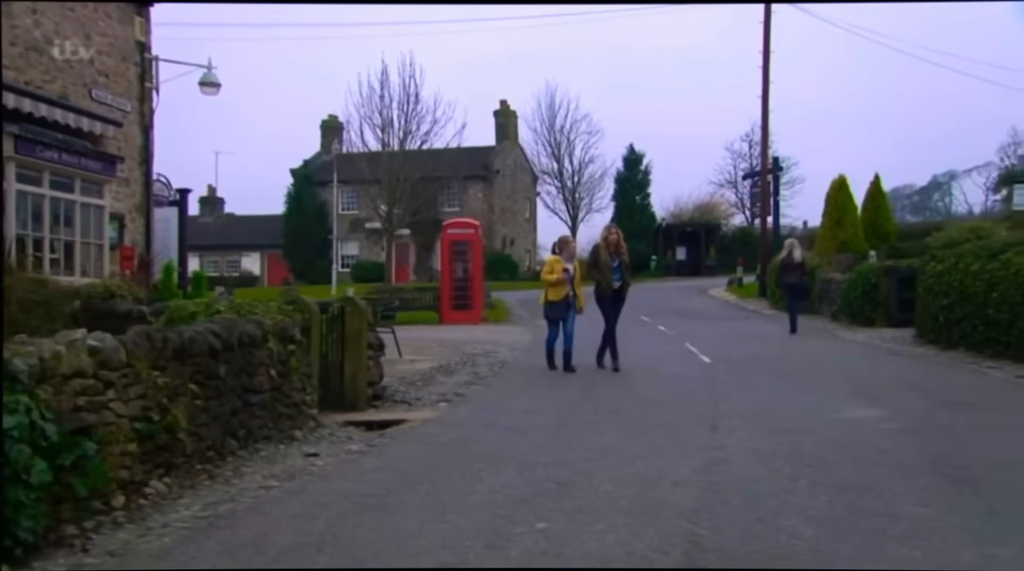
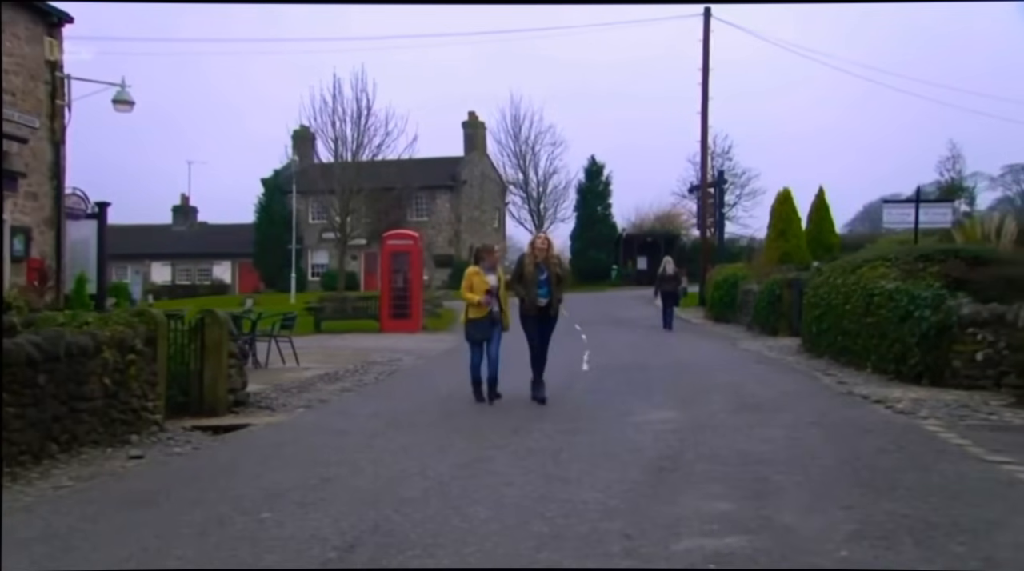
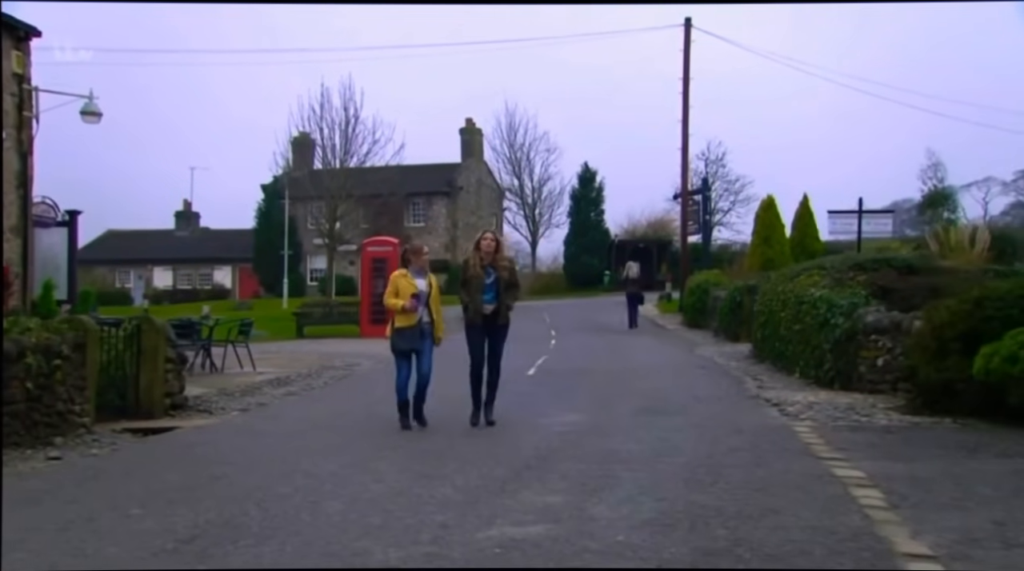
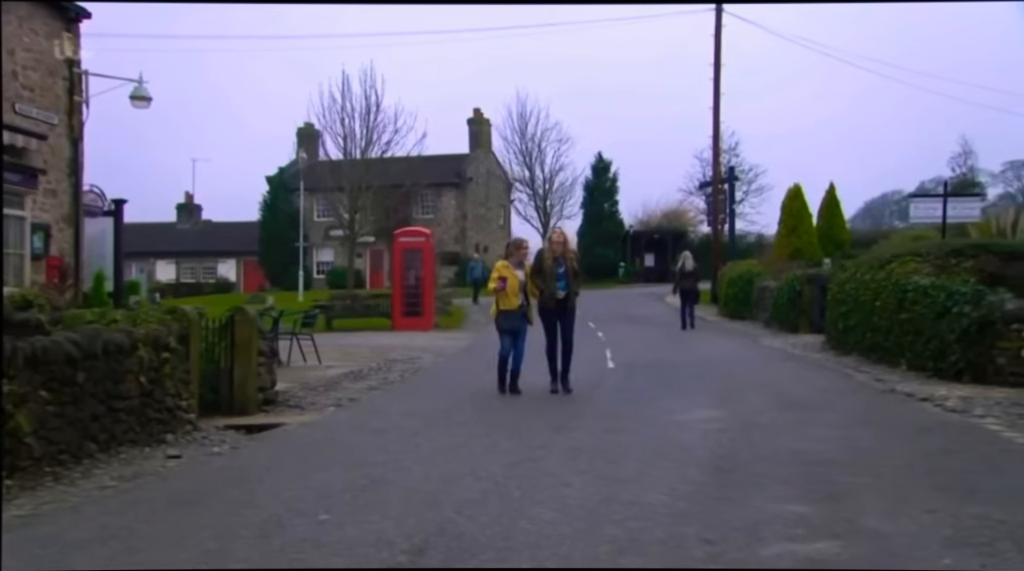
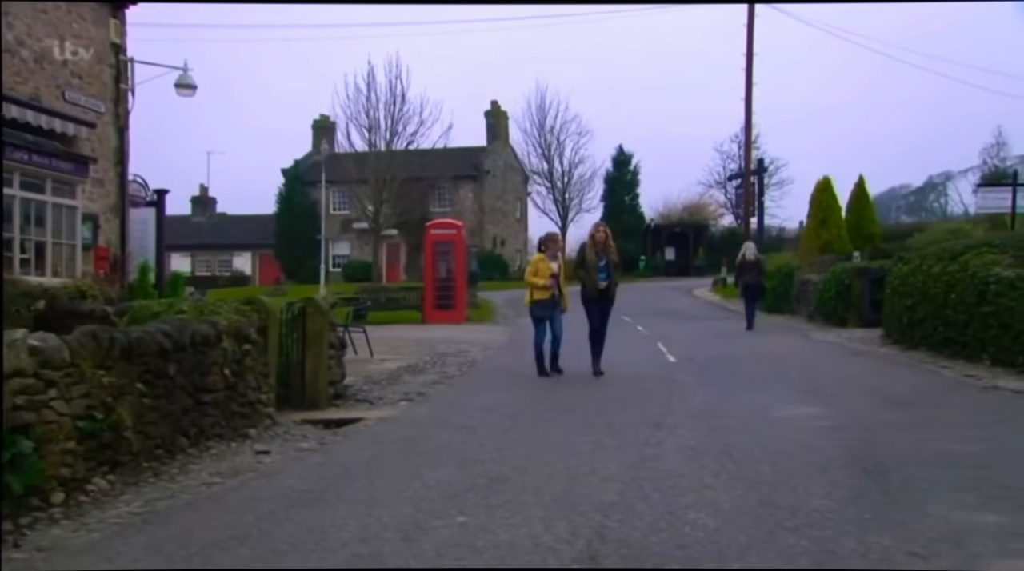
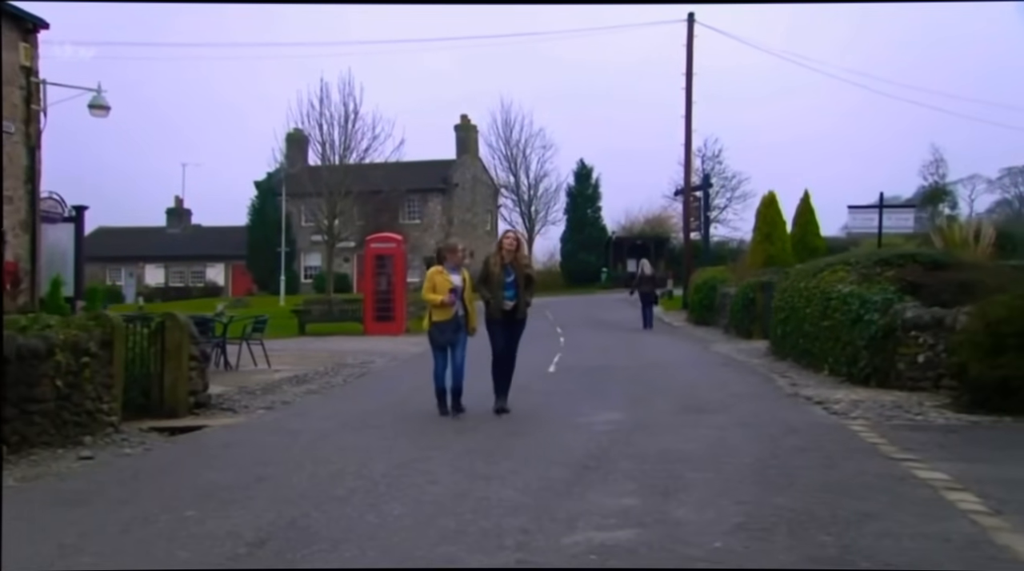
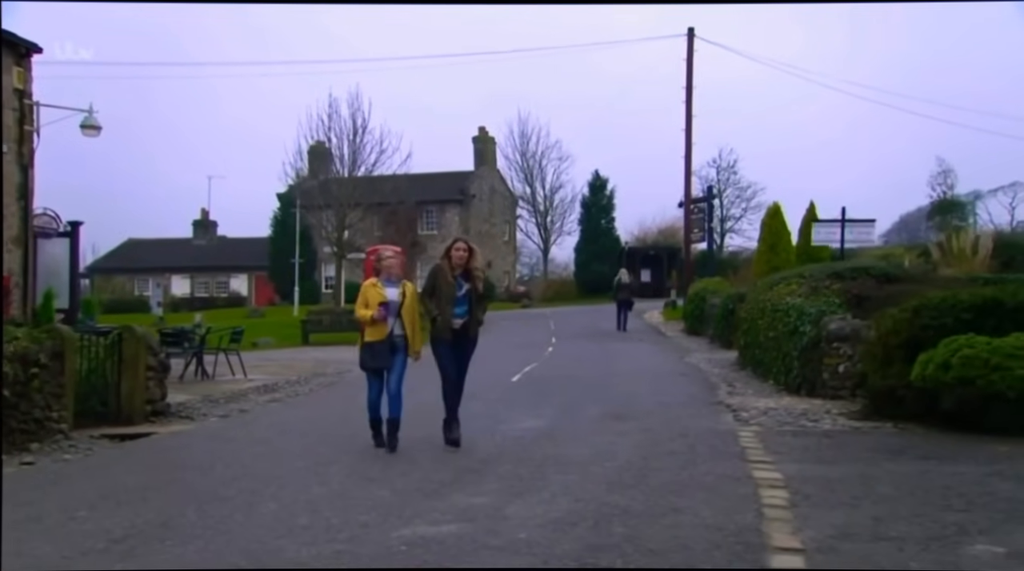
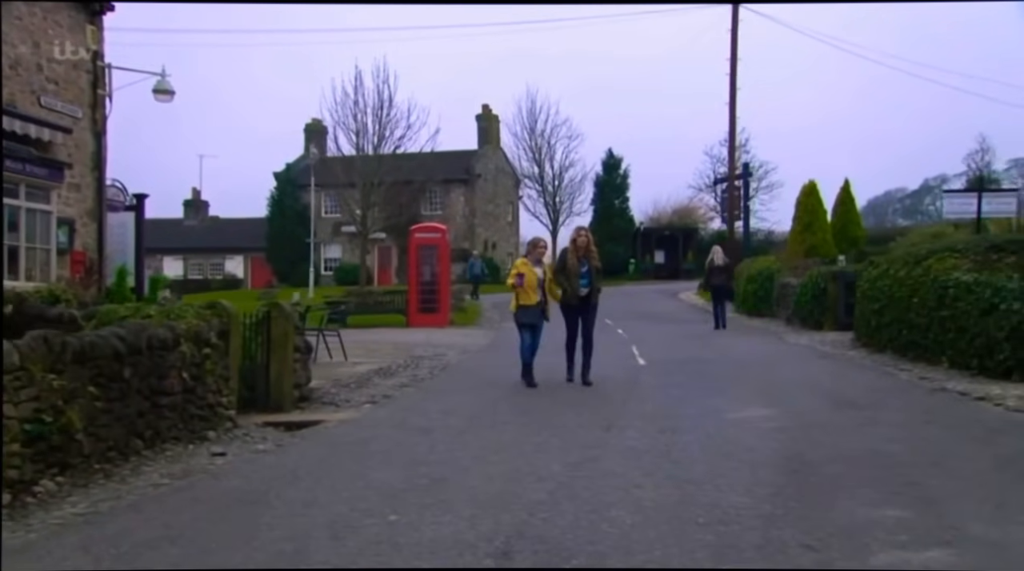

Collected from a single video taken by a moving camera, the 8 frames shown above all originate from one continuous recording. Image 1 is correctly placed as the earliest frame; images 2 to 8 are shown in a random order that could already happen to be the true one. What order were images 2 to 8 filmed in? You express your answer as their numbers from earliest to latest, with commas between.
5, 8, 4, 2, 6, 3, 7
